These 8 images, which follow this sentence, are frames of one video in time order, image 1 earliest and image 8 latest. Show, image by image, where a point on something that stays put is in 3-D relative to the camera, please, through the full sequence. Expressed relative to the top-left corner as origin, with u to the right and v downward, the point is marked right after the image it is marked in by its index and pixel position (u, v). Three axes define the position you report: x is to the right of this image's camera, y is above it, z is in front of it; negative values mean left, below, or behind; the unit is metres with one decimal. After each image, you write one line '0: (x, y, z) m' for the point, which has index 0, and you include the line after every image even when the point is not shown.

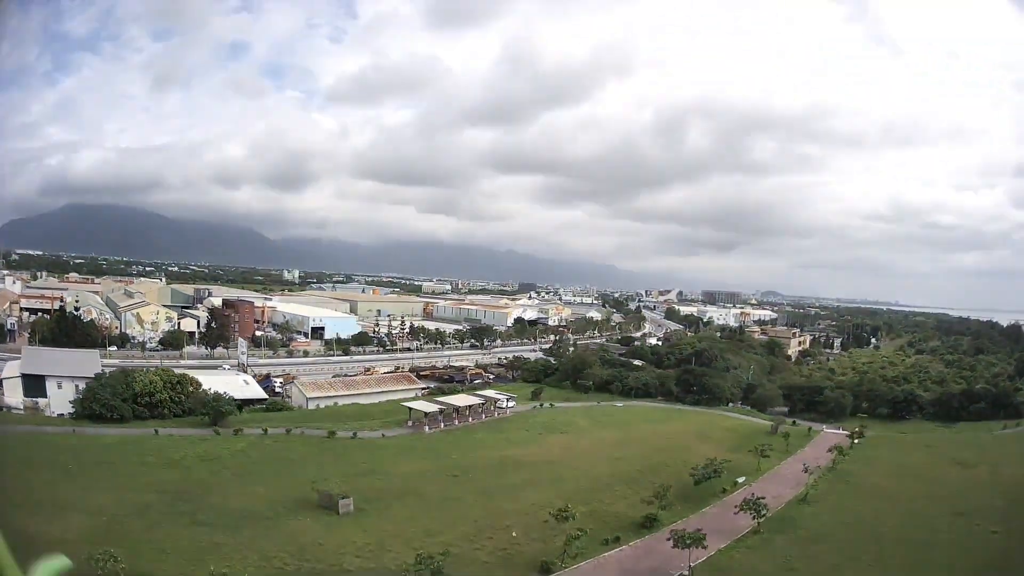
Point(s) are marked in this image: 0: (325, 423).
0: (-3.7, -2.5, +11.5) m
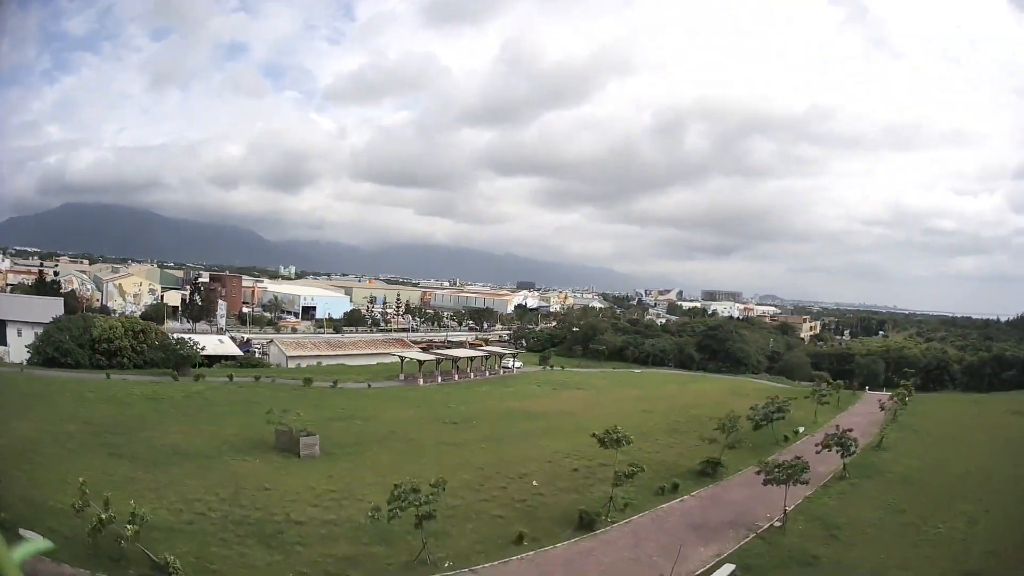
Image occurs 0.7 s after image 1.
0: (-3.6, -1.5, +9.9) m
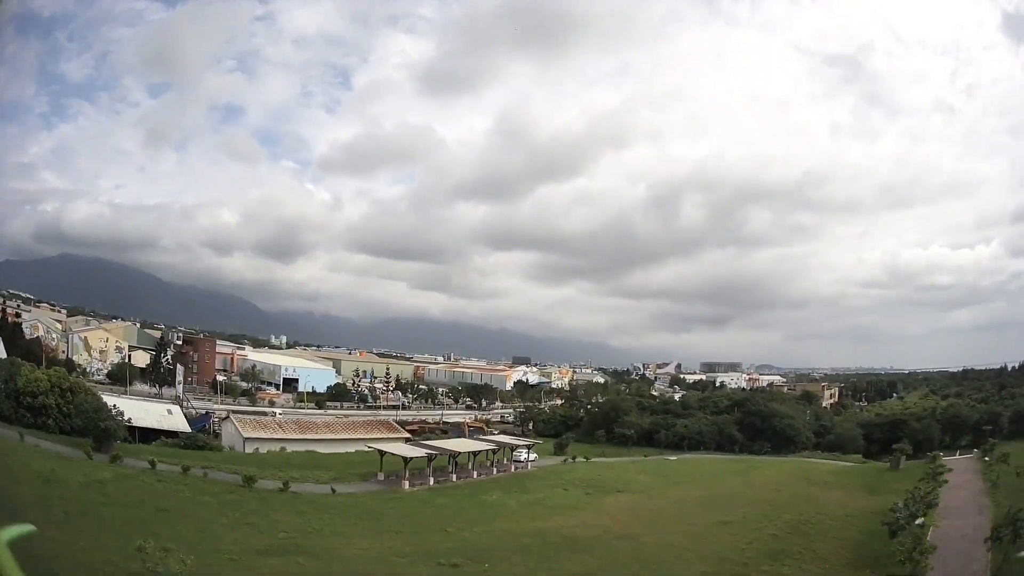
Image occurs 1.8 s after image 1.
0: (-3.4, -2.5, +7.5) m
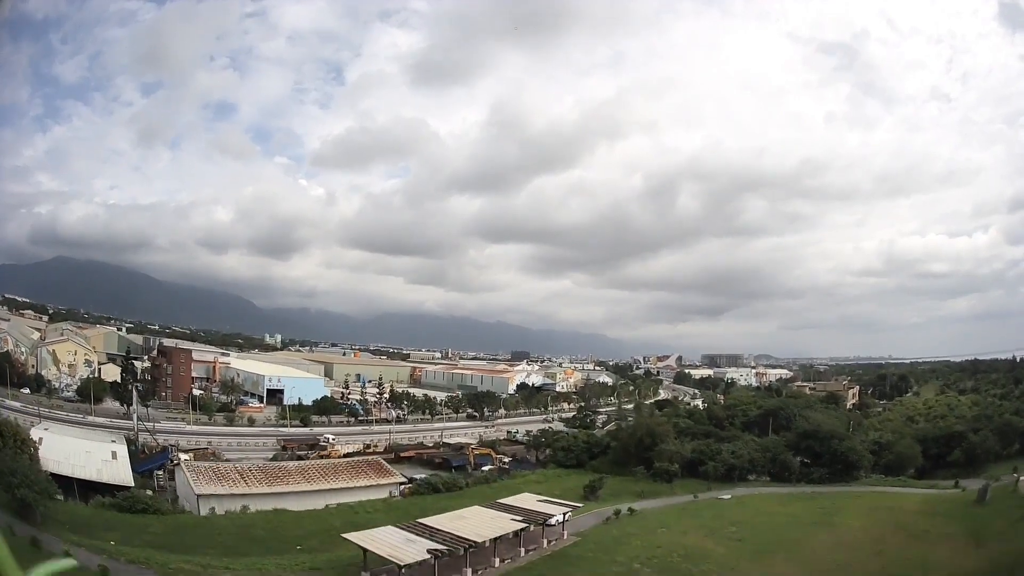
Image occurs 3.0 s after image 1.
0: (-3.0, -2.7, +5.5) m
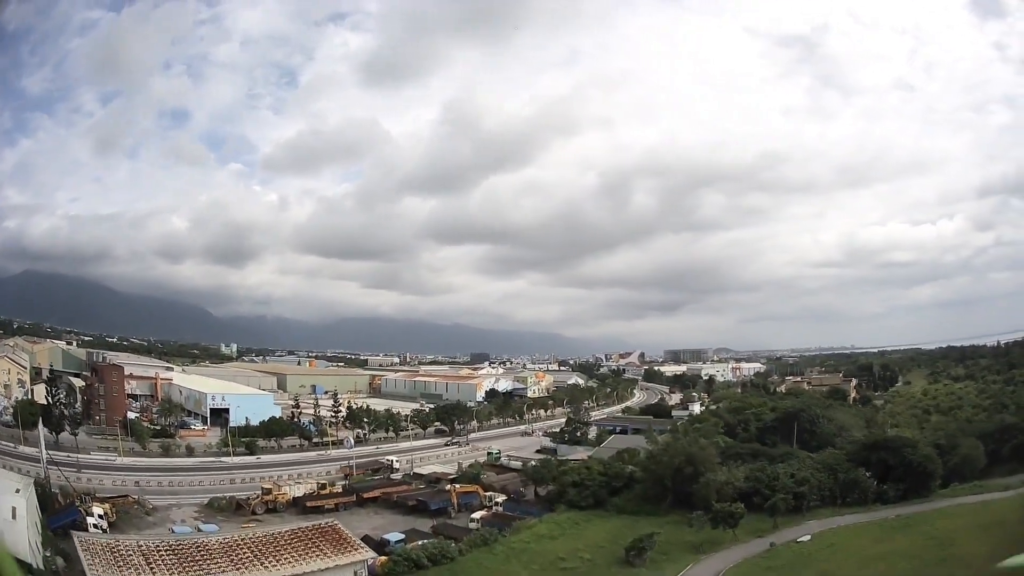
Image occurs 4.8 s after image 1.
0: (-2.6, -2.5, +2.2) m
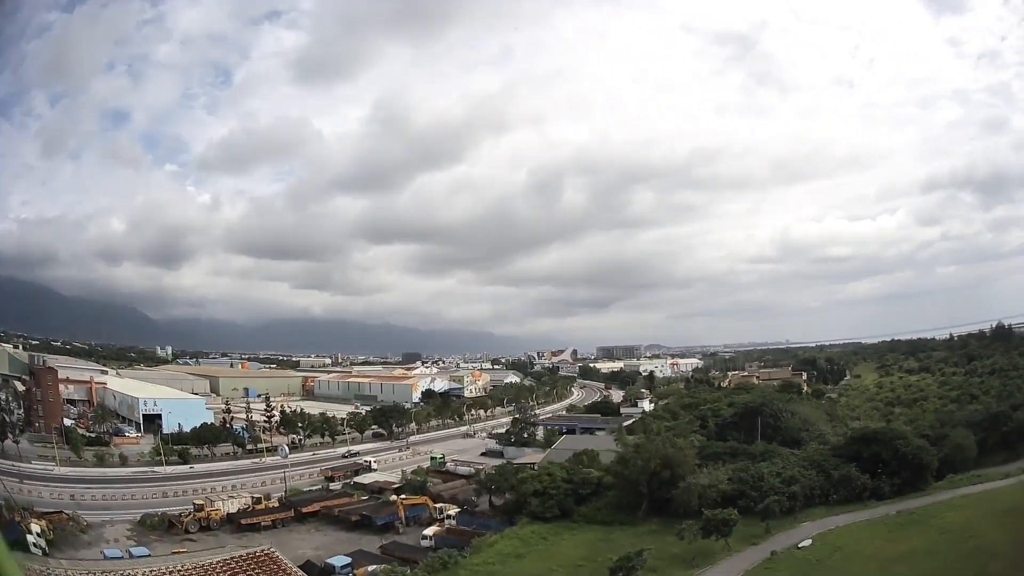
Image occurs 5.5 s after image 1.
0: (-2.3, -2.2, +0.3) m
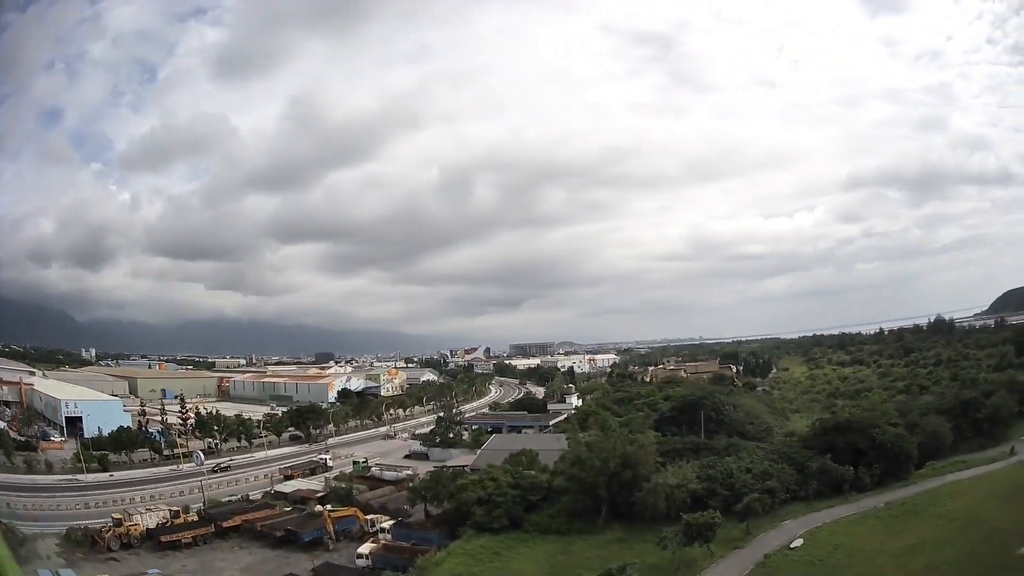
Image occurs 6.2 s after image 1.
0: (-1.9, -1.9, -1.6) m
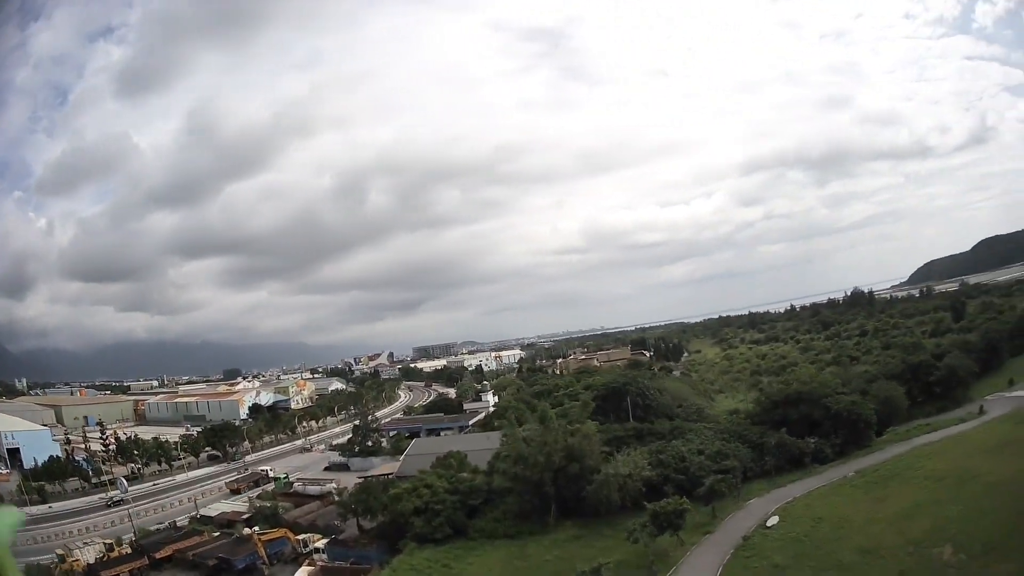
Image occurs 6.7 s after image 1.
0: (-1.8, -1.4, -3.3) m
